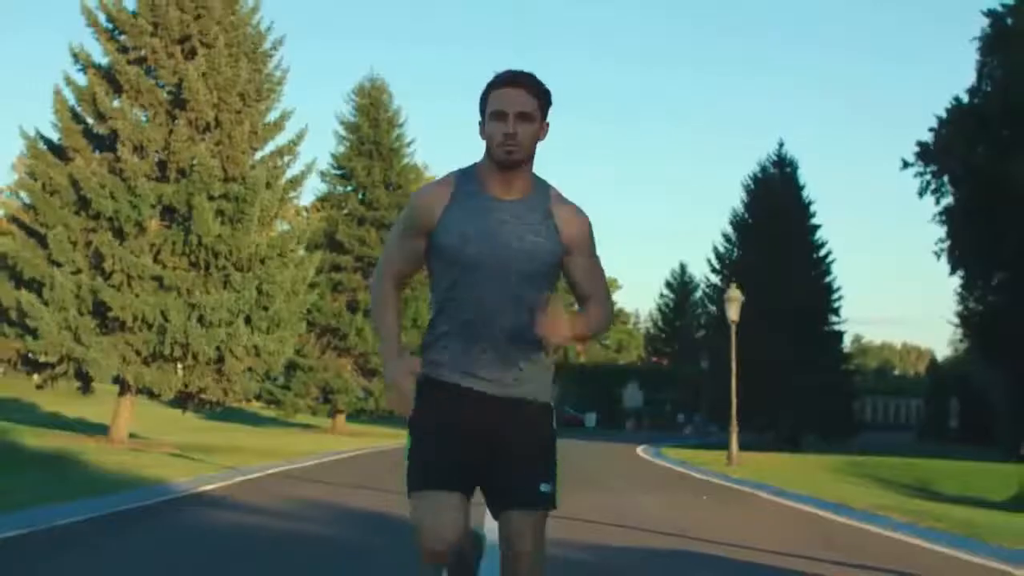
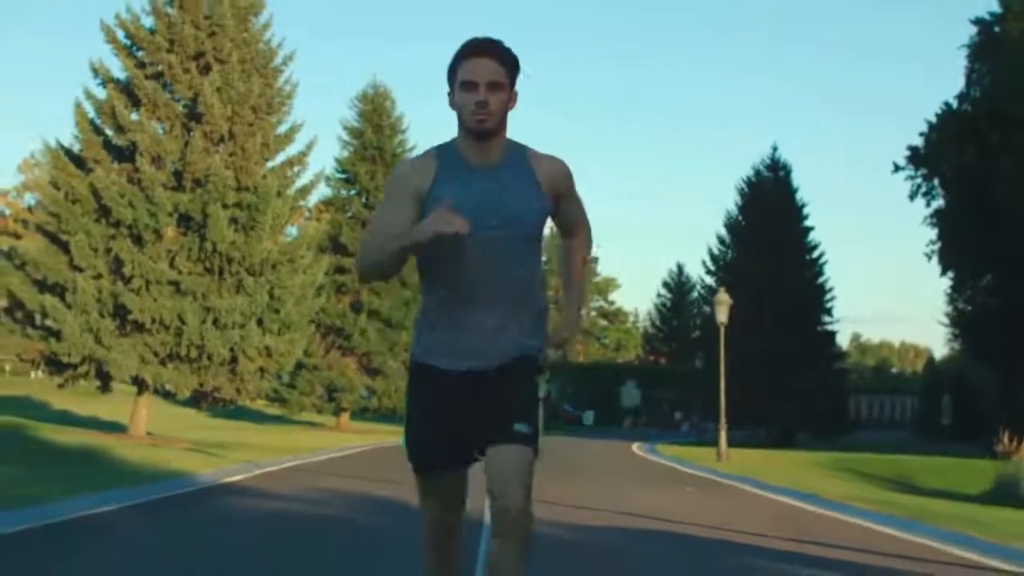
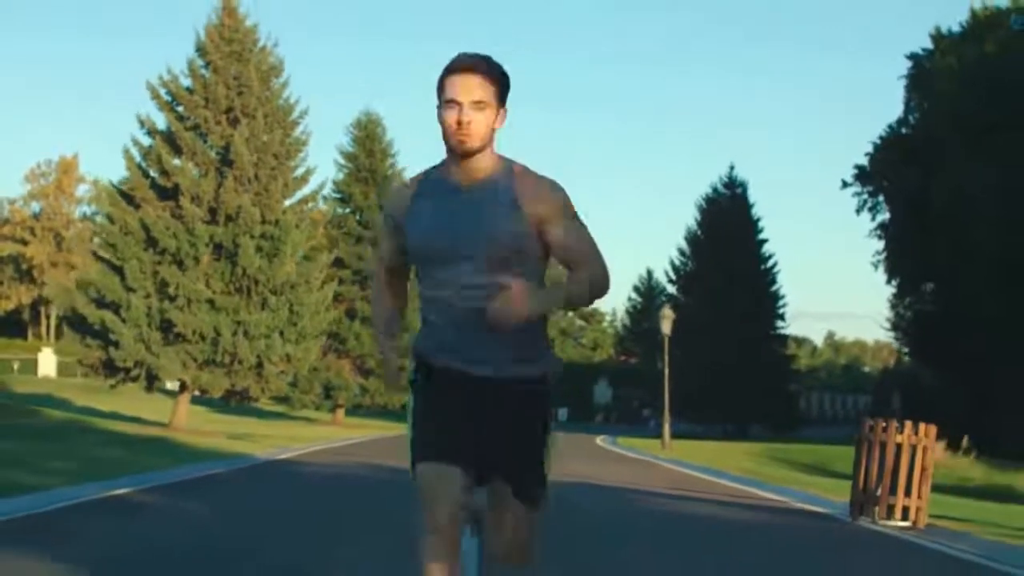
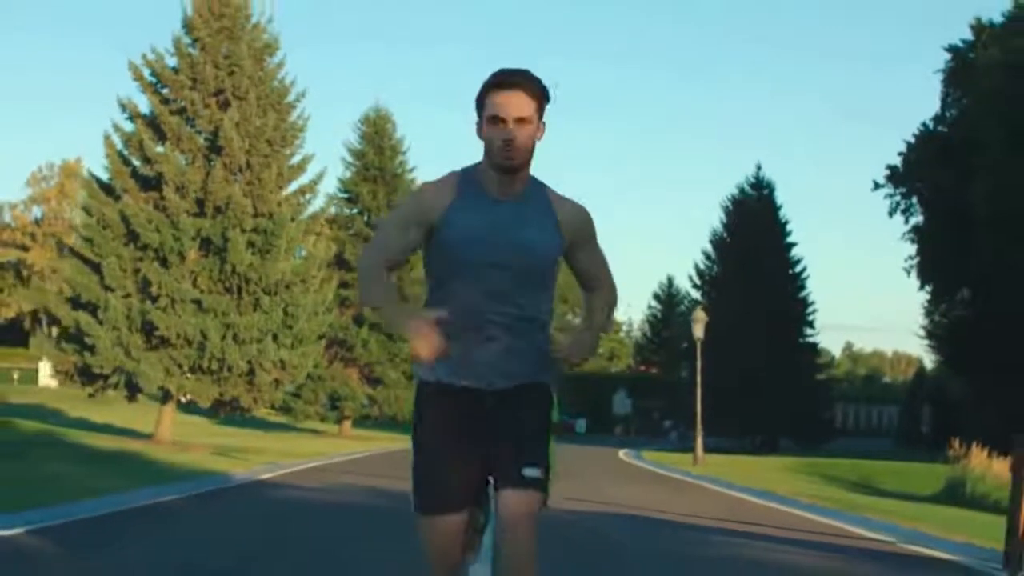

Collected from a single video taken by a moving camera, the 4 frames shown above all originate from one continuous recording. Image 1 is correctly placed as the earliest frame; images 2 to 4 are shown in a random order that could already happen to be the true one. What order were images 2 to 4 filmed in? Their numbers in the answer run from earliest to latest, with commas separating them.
2, 4, 3
